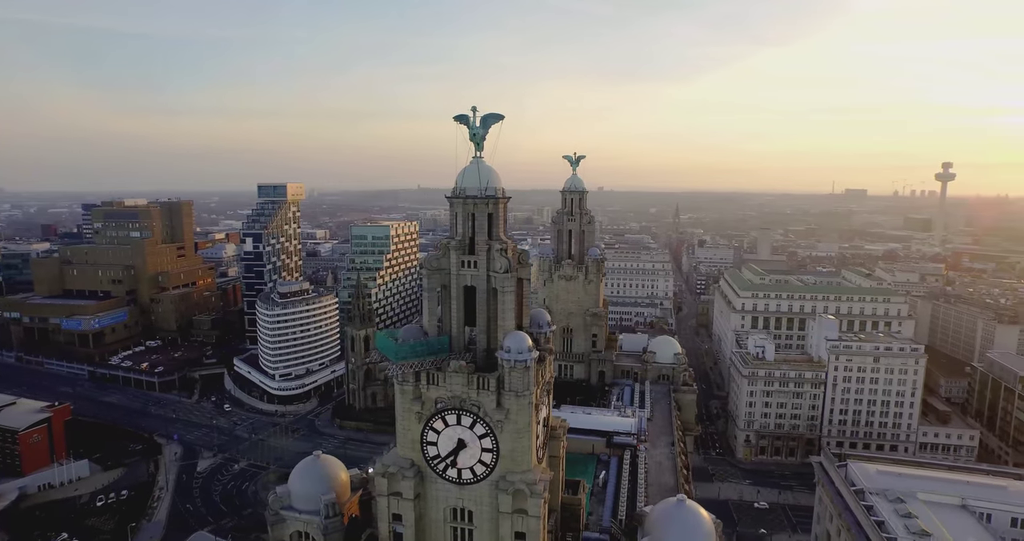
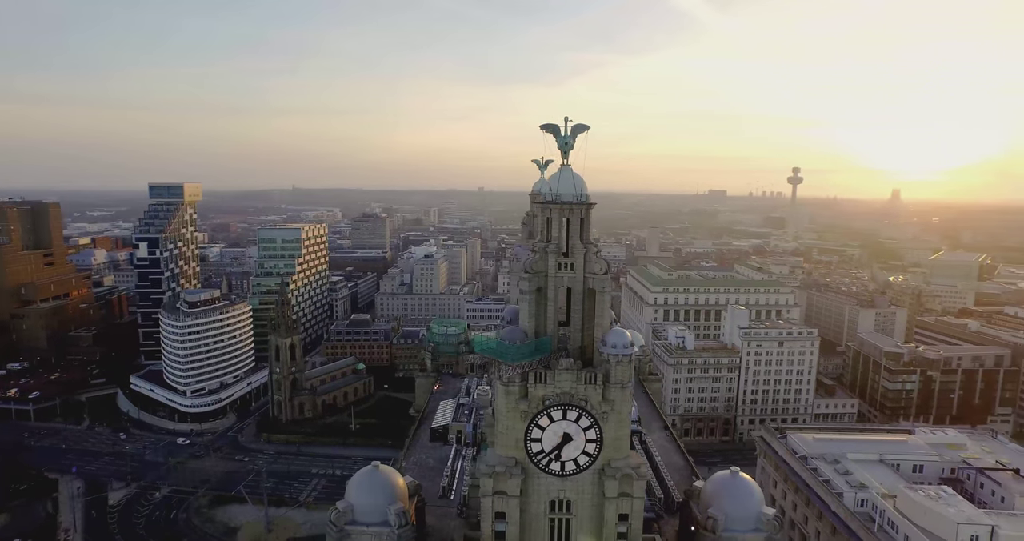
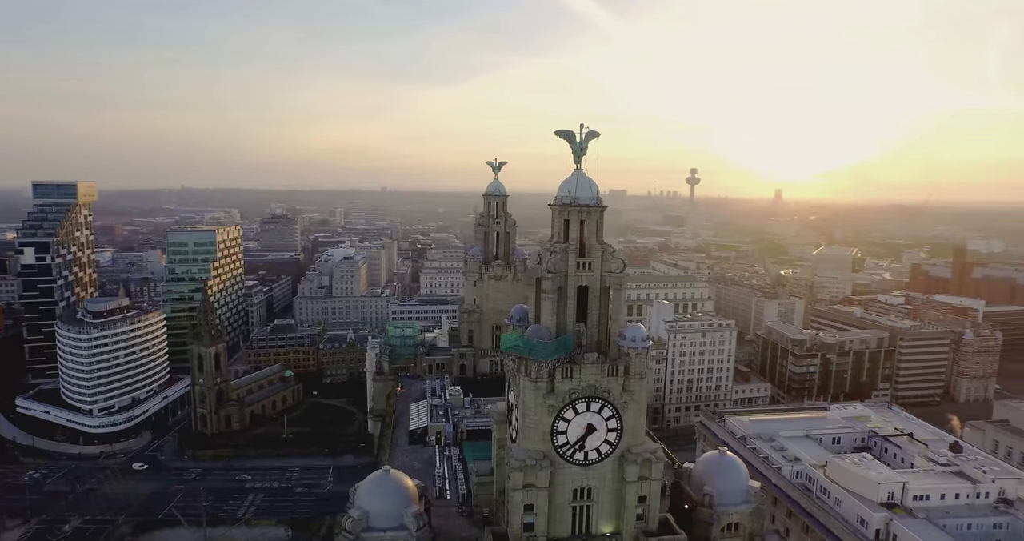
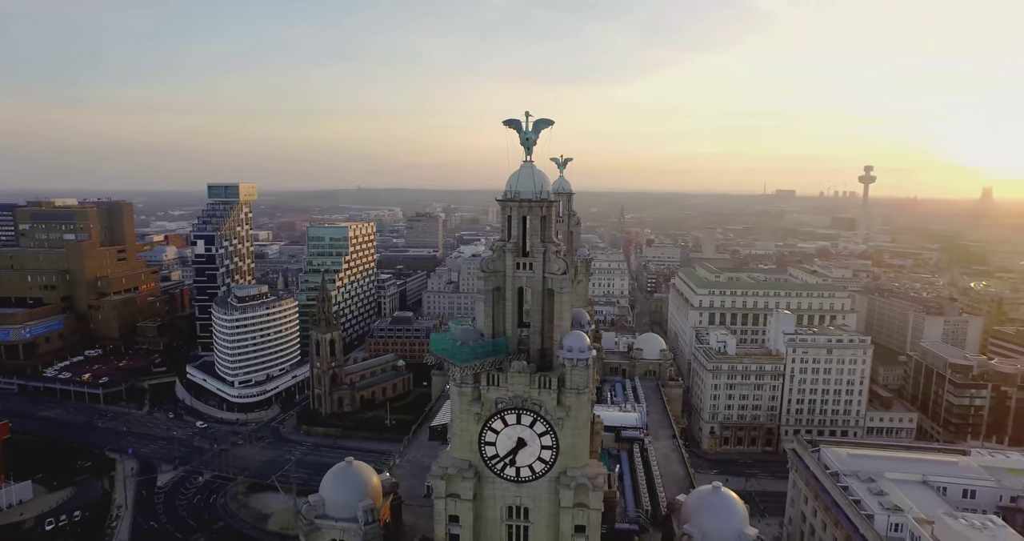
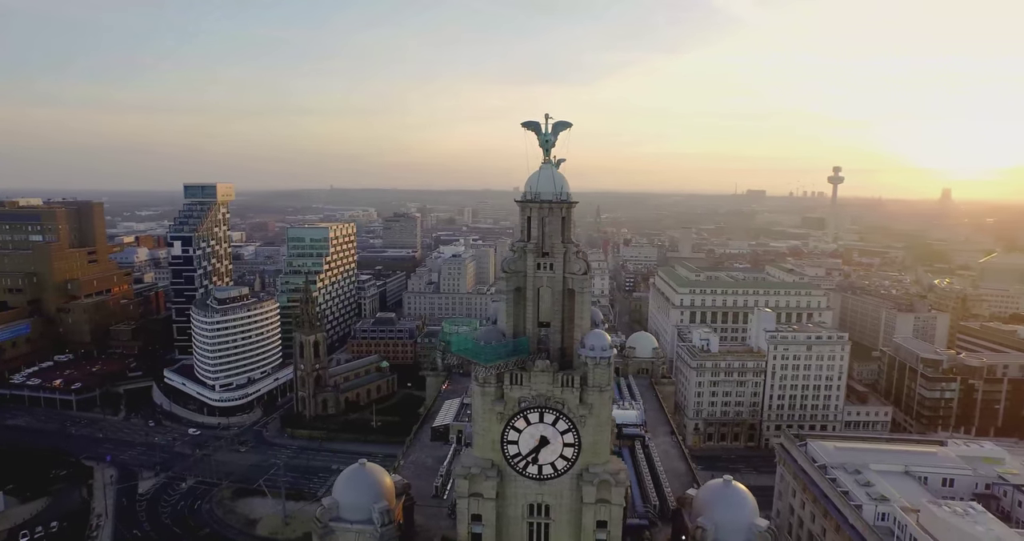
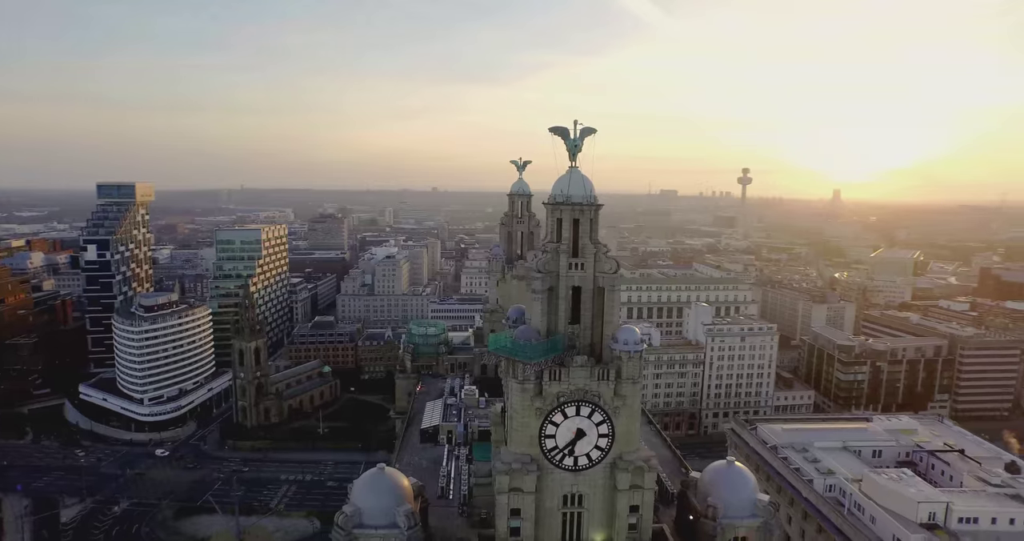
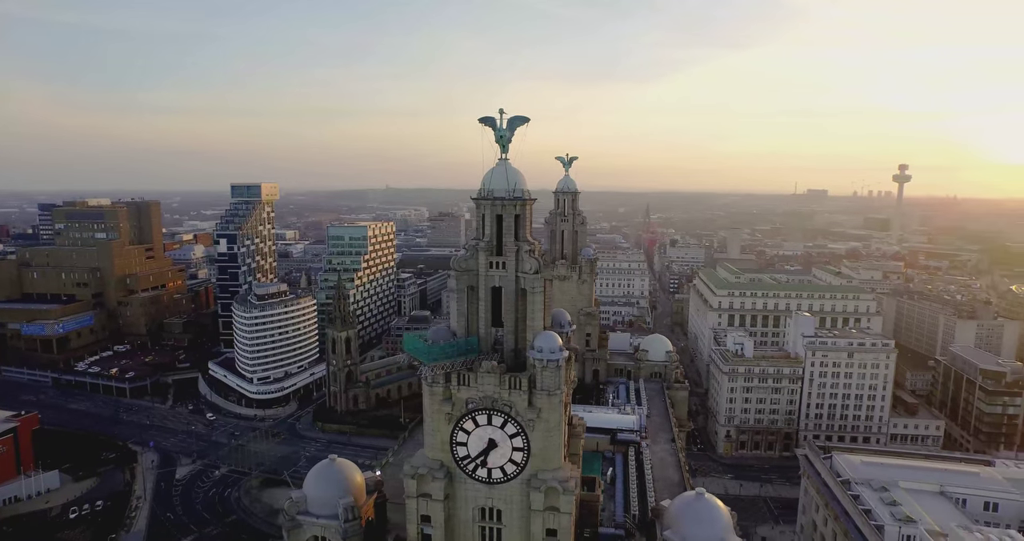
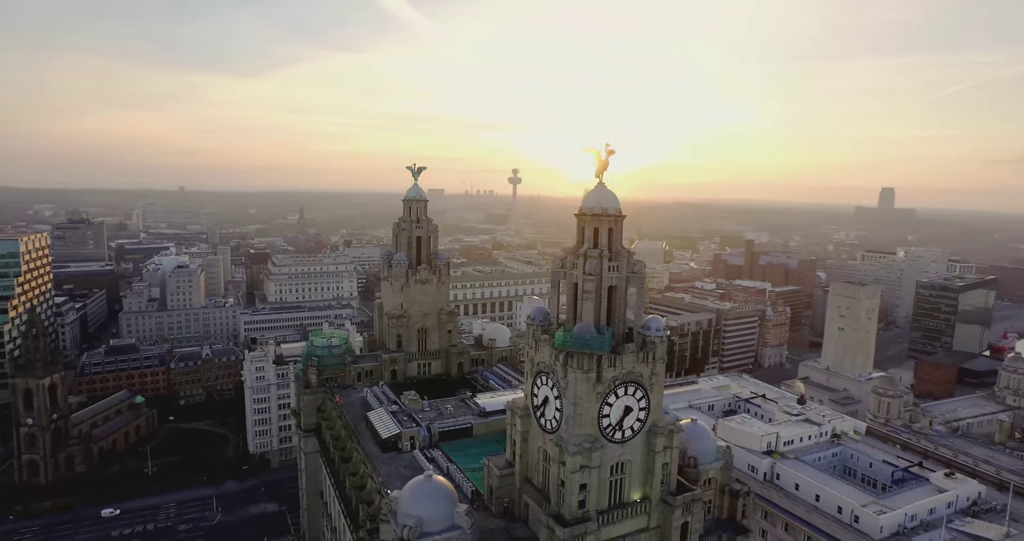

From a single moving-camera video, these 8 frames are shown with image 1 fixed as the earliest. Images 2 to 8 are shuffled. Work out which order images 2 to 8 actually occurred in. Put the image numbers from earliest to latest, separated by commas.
7, 4, 5, 2, 6, 3, 8
